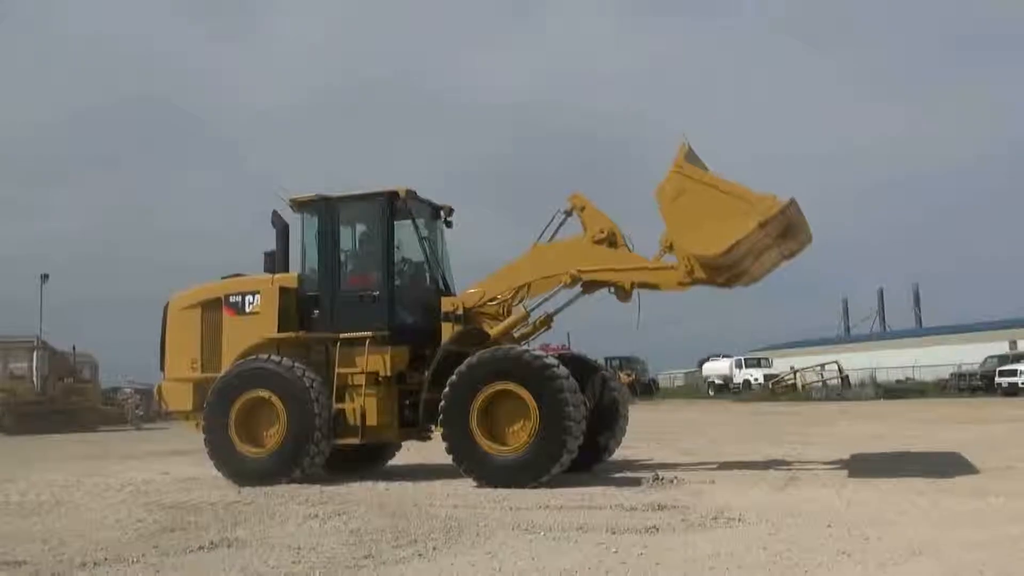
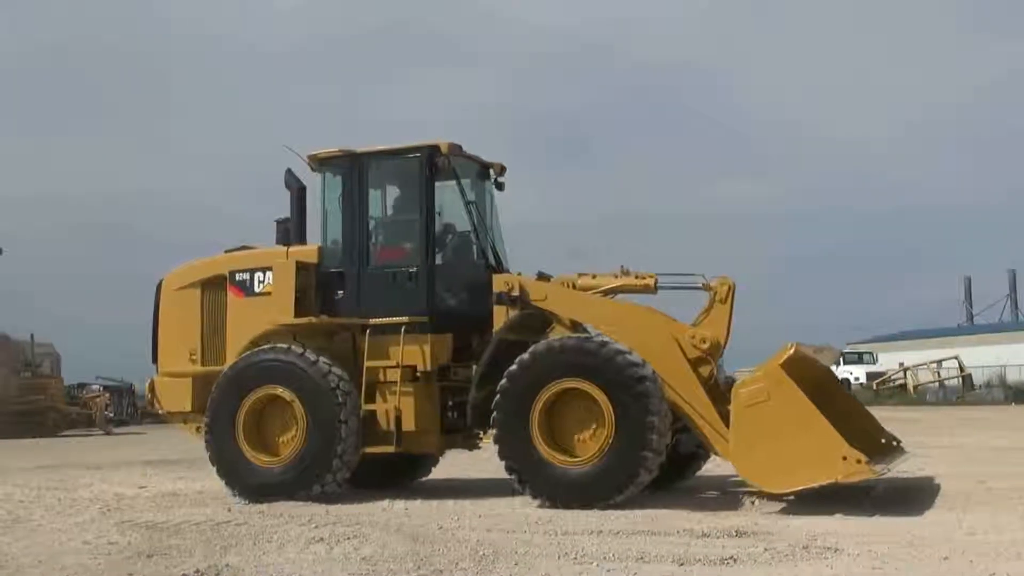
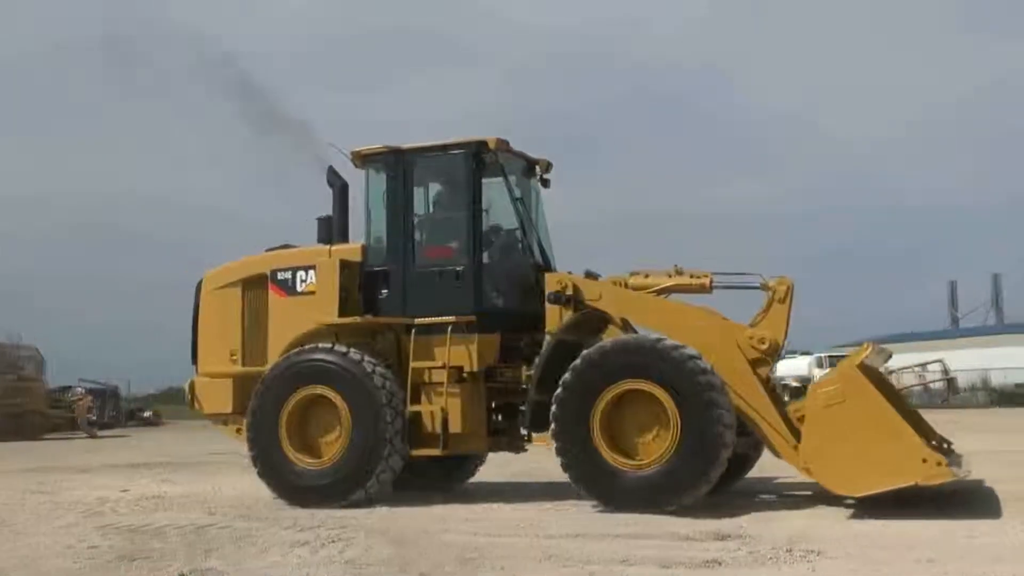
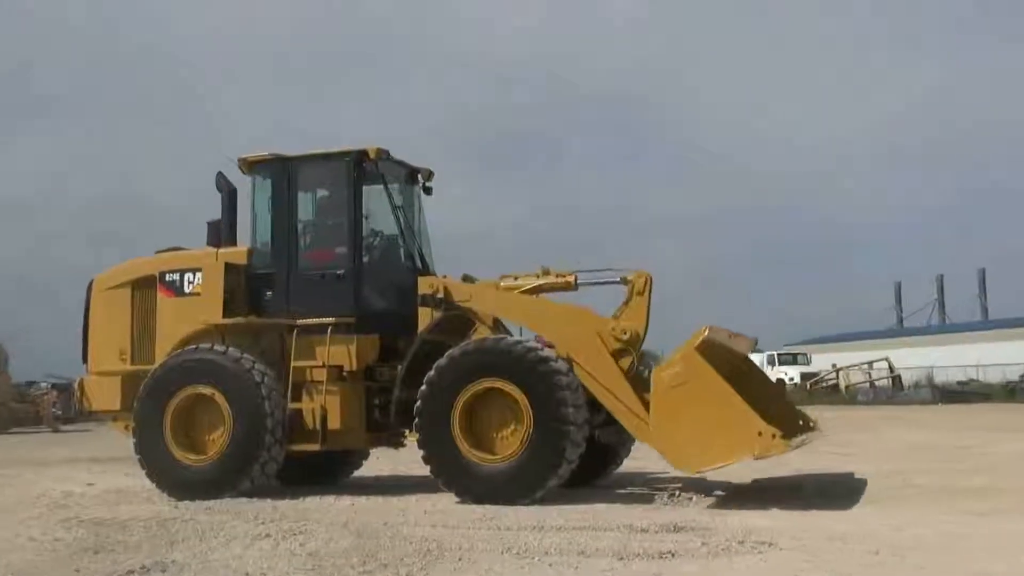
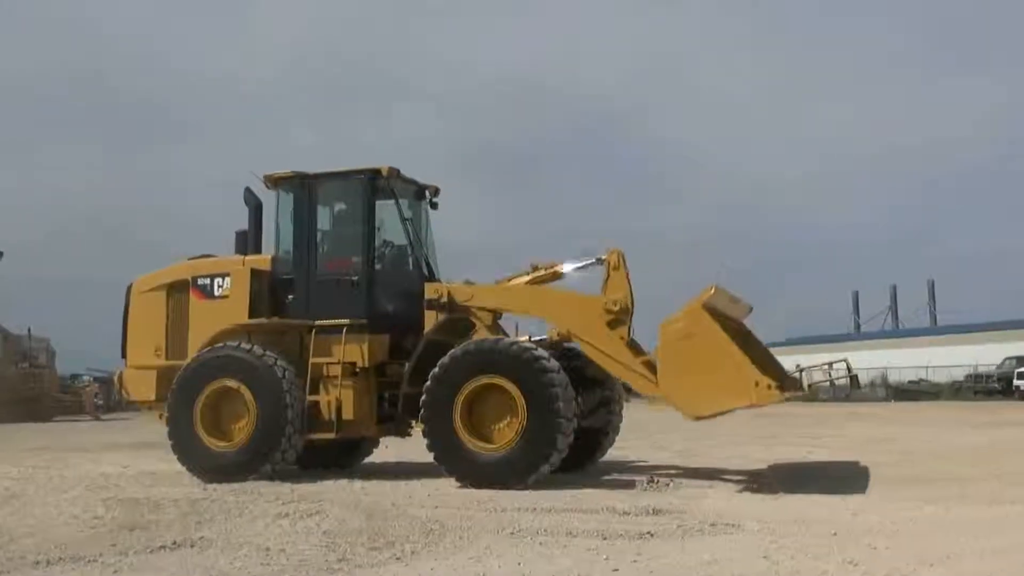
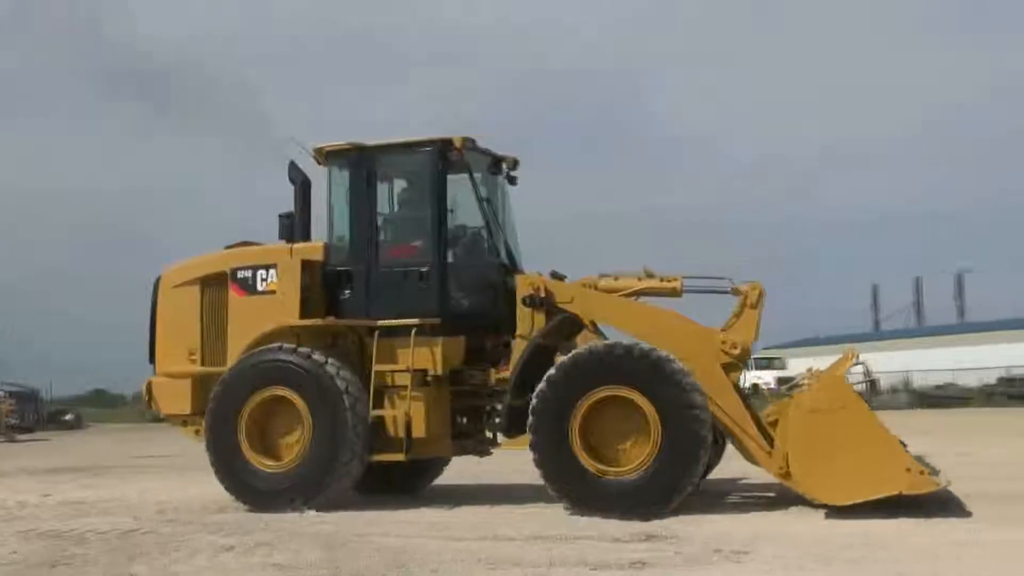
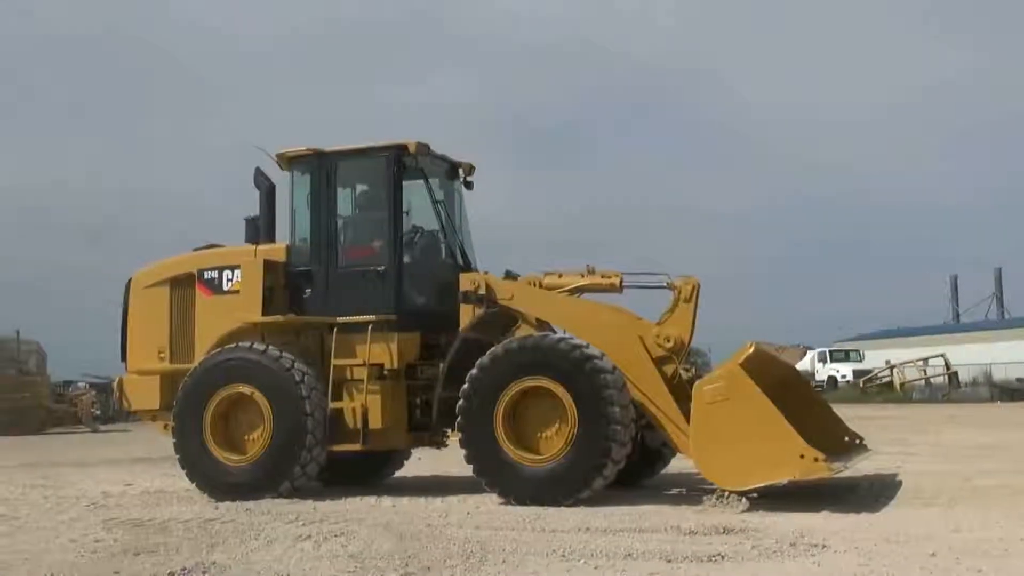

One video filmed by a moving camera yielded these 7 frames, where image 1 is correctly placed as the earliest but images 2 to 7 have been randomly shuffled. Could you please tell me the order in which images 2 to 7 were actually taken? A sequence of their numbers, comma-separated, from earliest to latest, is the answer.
5, 4, 7, 2, 3, 6
